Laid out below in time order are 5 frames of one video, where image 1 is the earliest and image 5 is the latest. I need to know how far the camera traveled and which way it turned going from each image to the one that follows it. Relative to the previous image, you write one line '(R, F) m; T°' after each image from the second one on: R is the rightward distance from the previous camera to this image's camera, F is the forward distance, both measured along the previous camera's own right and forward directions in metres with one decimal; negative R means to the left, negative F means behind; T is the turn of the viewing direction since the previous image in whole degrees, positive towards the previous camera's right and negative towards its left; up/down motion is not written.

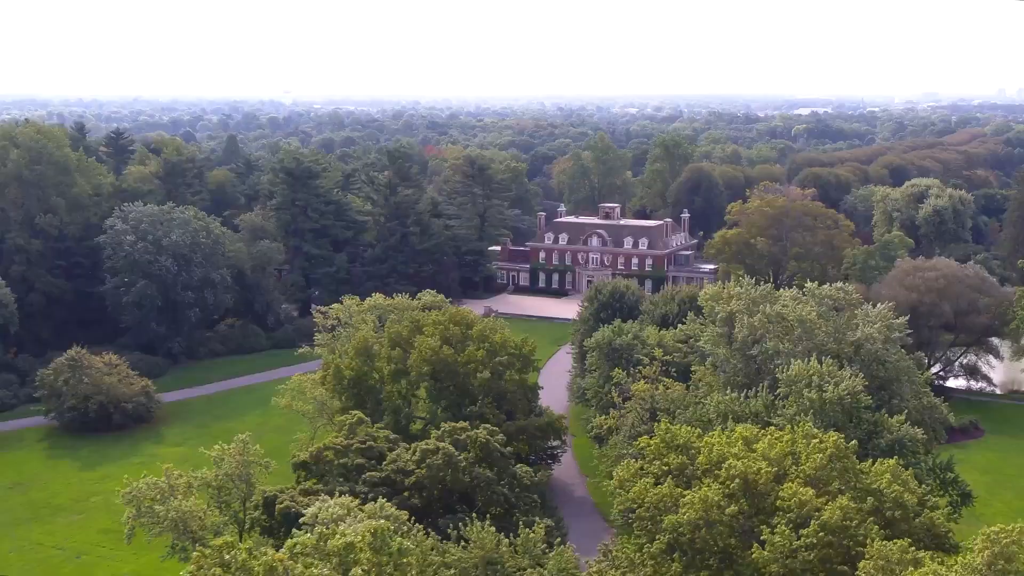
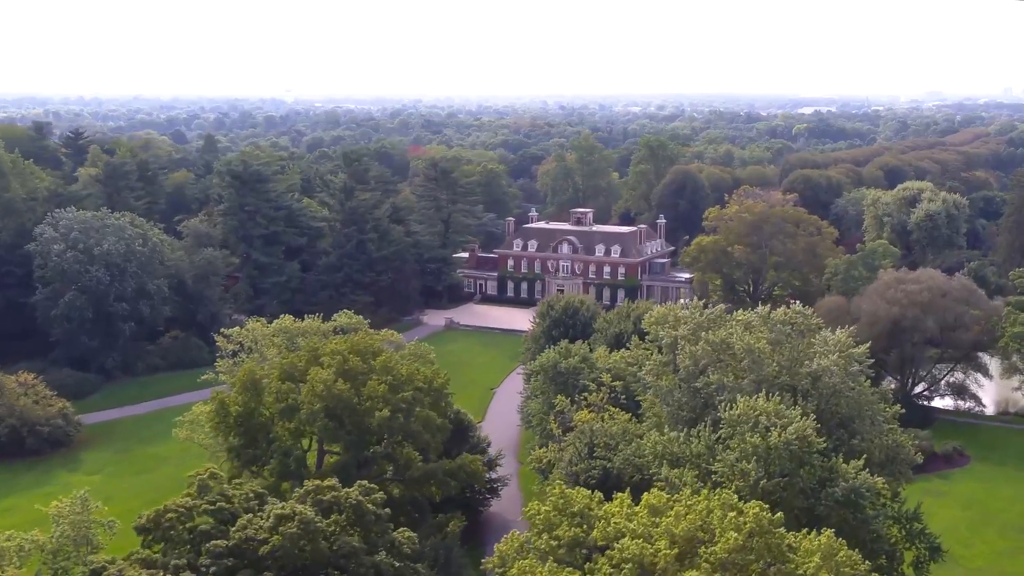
(+2.0, +3.5) m; 0°
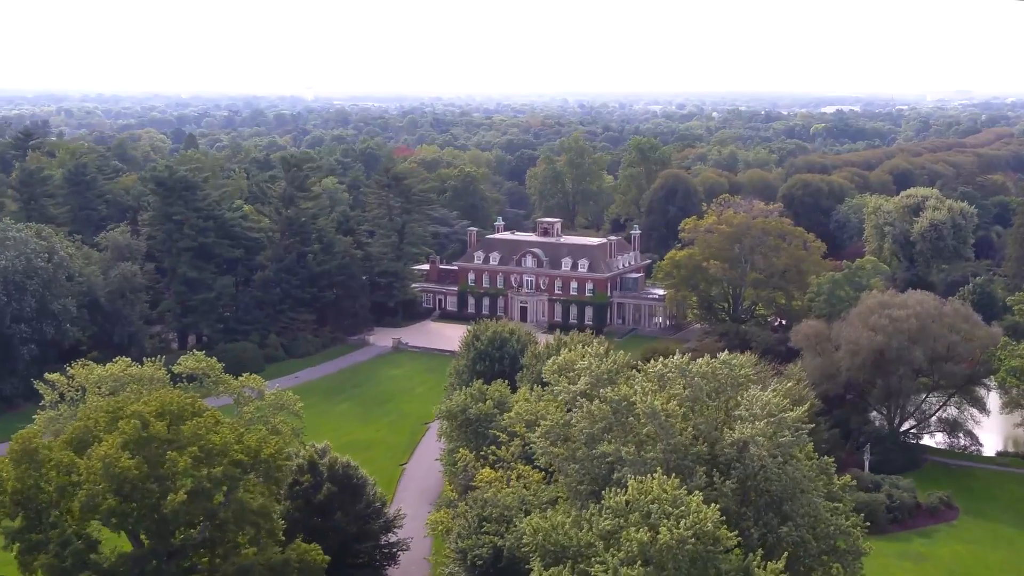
(+3.0, +5.2) m; -1°
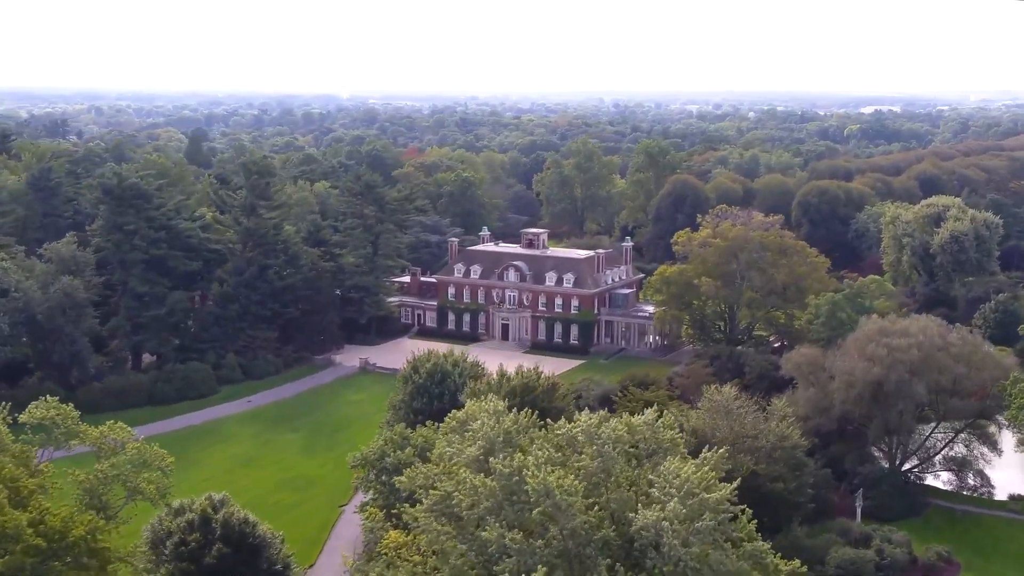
(+2.5, +4.0) m; -2°
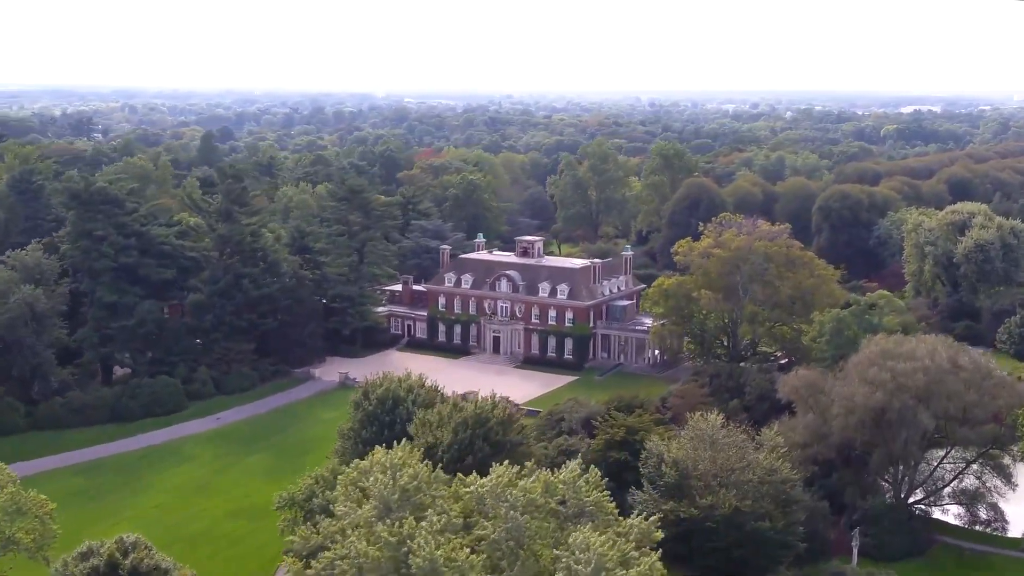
(+1.9, +2.8) m; -2°
